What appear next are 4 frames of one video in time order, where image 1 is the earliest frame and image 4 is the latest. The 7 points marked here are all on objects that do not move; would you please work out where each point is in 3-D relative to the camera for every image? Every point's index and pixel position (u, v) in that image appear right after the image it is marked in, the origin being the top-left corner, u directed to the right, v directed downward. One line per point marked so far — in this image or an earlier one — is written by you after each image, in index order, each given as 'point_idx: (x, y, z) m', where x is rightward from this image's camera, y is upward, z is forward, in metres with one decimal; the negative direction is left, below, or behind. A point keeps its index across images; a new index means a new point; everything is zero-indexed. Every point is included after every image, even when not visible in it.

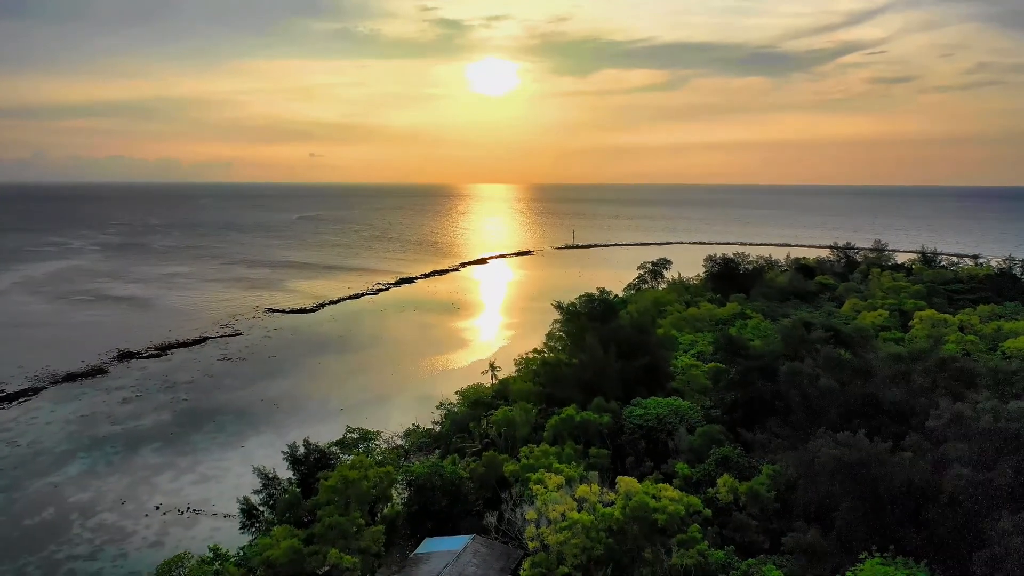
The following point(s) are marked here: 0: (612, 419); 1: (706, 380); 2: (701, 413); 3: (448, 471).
0: (+3.2, -4.2, +17.1) m
1: (+6.8, -3.3, +19.0) m
2: (+5.9, -3.8, +16.9) m
3: (-1.9, -5.4, +16.0) m
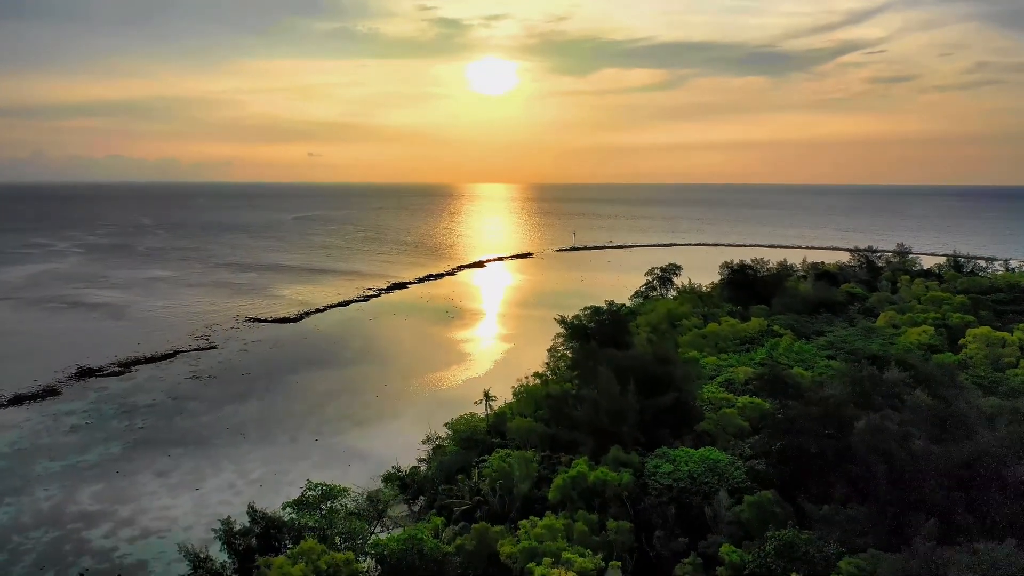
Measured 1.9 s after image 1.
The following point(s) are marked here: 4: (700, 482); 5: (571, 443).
0: (+3.1, -4.8, +13.7) m
1: (+6.8, -3.9, +15.7) m
2: (+5.8, -4.5, +13.6) m
3: (-2.0, -6.0, +12.6) m
4: (+4.6, -4.8, +13.4) m
5: (+1.8, -4.7, +16.6) m
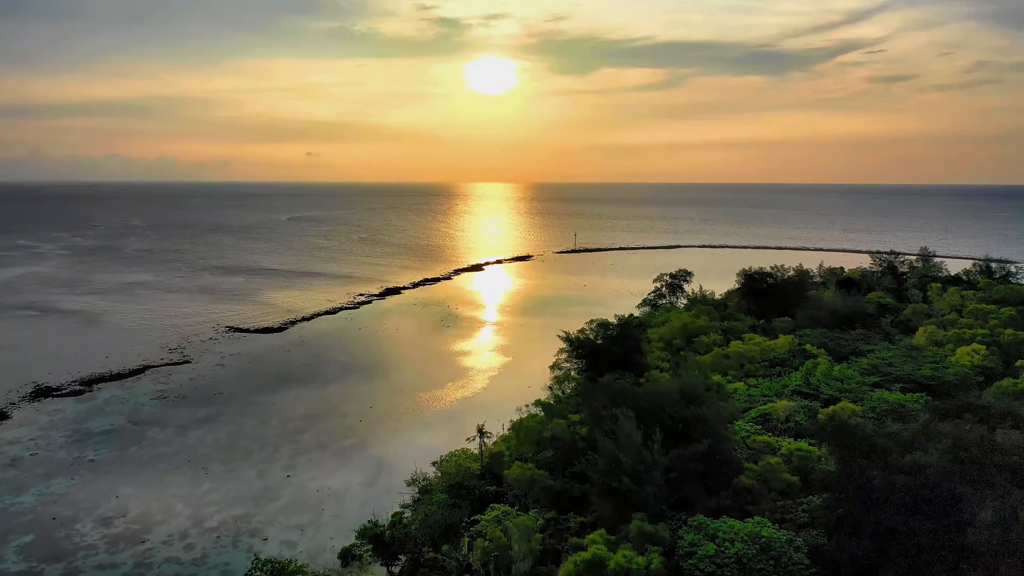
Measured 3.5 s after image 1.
0: (+3.0, -5.4, +10.8) m
1: (+6.7, -4.5, +12.7) m
2: (+5.8, -5.1, +10.6) m
3: (-2.0, -6.7, +9.7) m
4: (+4.6, -5.4, +10.4) m
5: (+1.8, -5.4, +13.6) m
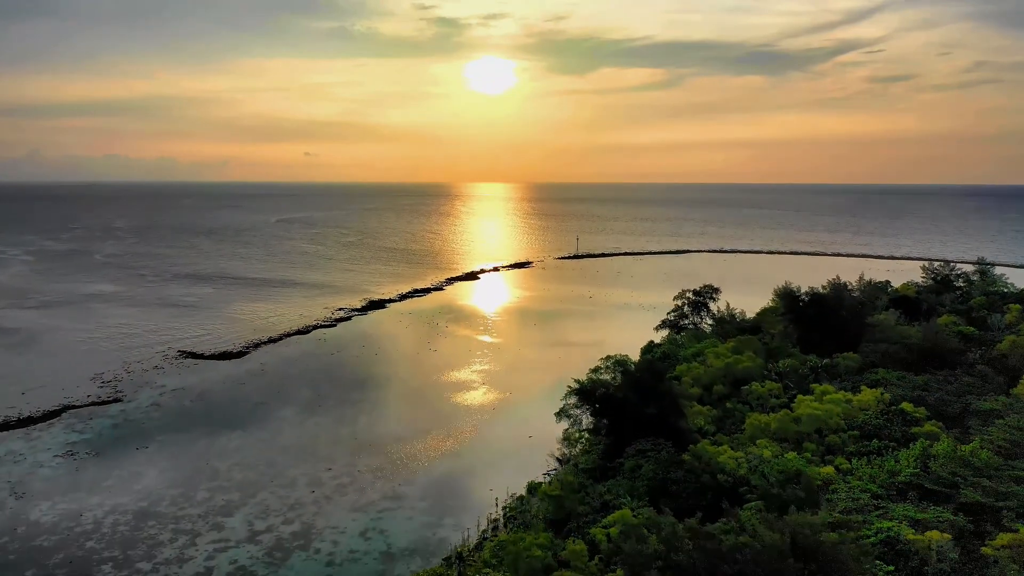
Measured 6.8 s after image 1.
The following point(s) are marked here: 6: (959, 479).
0: (+2.9, -6.7, +4.8) m
1: (+6.6, -5.8, +6.8) m
2: (+5.7, -6.4, +4.7) m
3: (-2.1, -7.9, +3.7) m
4: (+4.5, -6.7, +4.5) m
5: (+1.6, -6.6, +7.7) m
6: (+10.9, -4.6, +13.2) m
